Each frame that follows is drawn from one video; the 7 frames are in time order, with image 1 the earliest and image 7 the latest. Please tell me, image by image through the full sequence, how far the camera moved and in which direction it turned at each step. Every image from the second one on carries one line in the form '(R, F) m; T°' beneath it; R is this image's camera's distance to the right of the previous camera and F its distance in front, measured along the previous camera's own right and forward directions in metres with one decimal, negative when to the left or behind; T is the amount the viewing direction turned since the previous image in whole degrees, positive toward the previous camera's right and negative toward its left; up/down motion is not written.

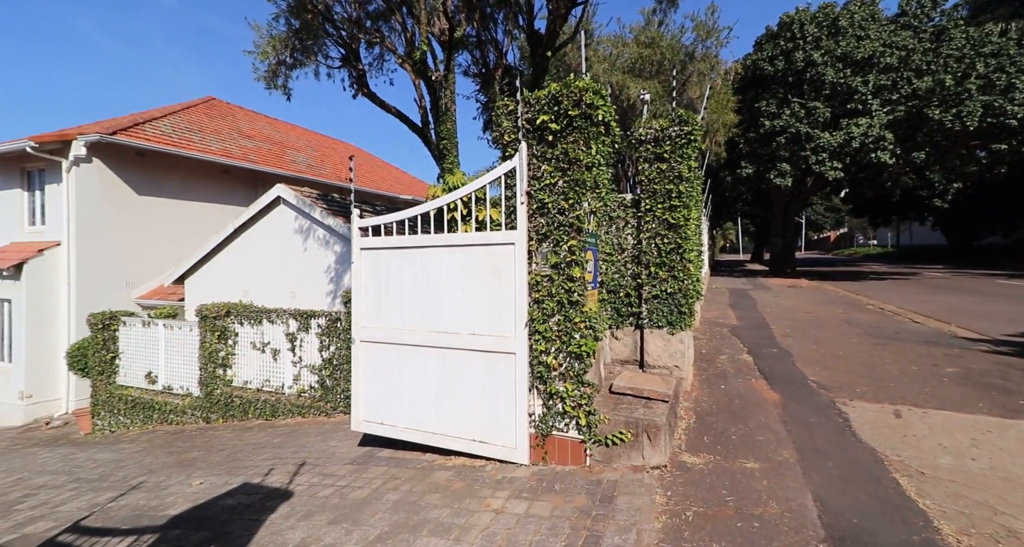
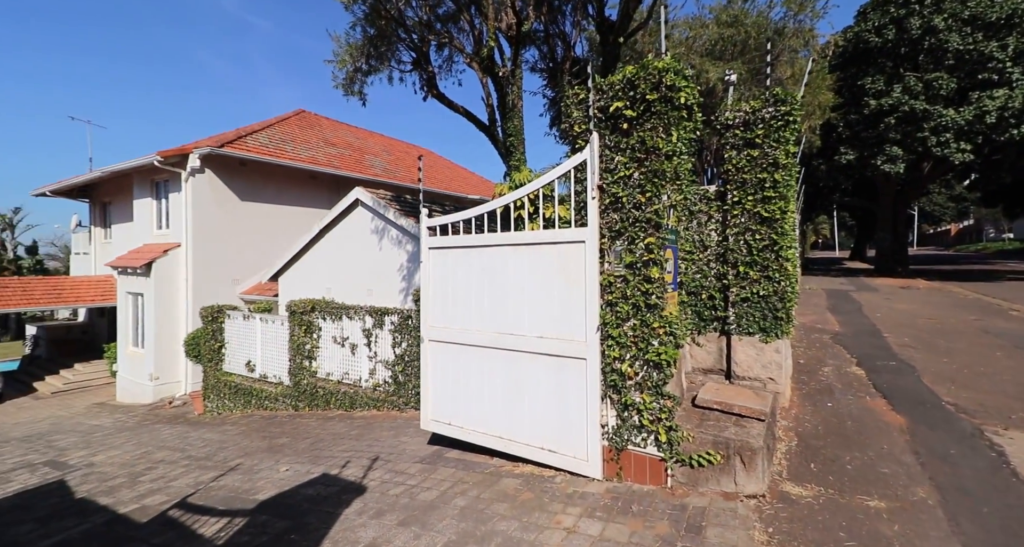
(0.0, +0.2) m; -8°
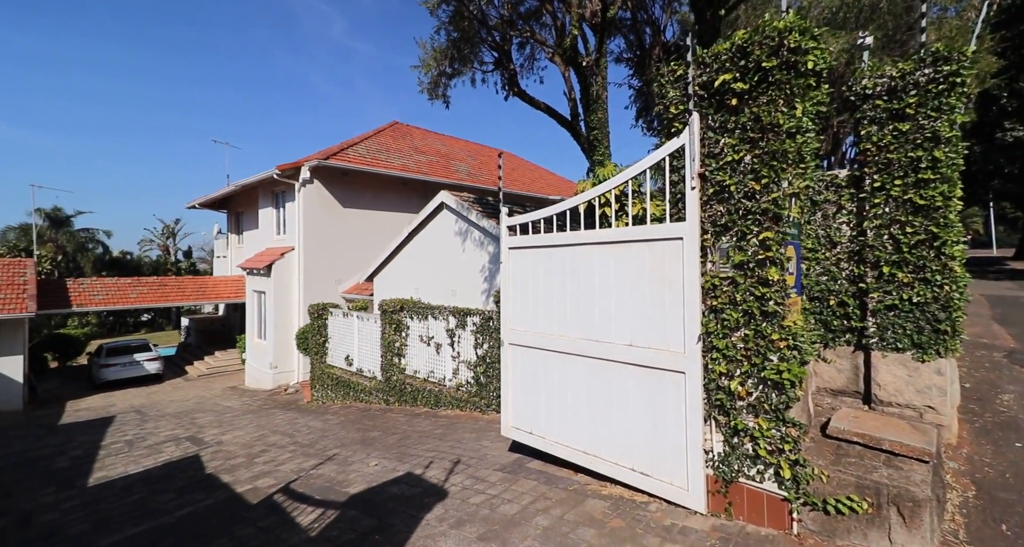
(0.0, +0.2) m; -9°
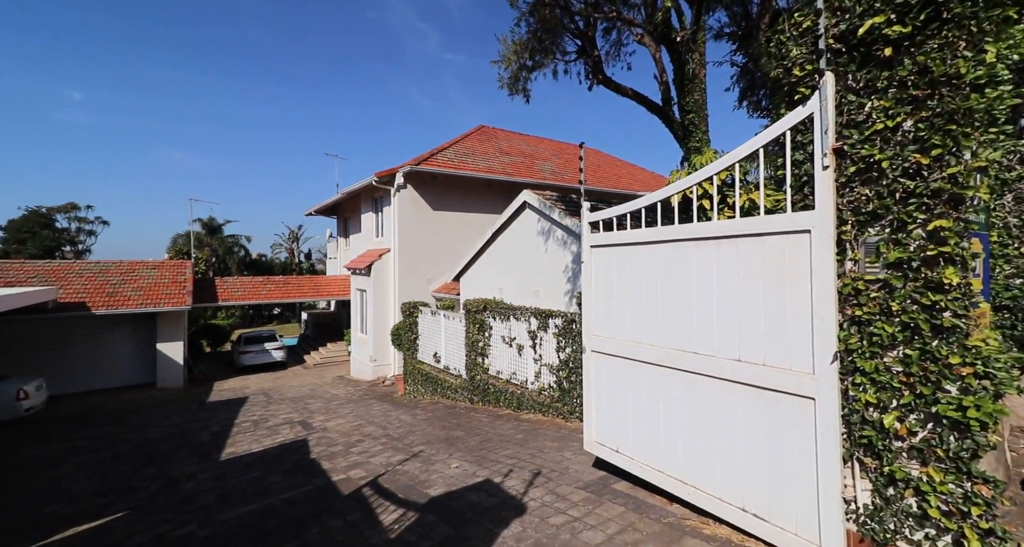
(0.0, +0.3) m; -9°
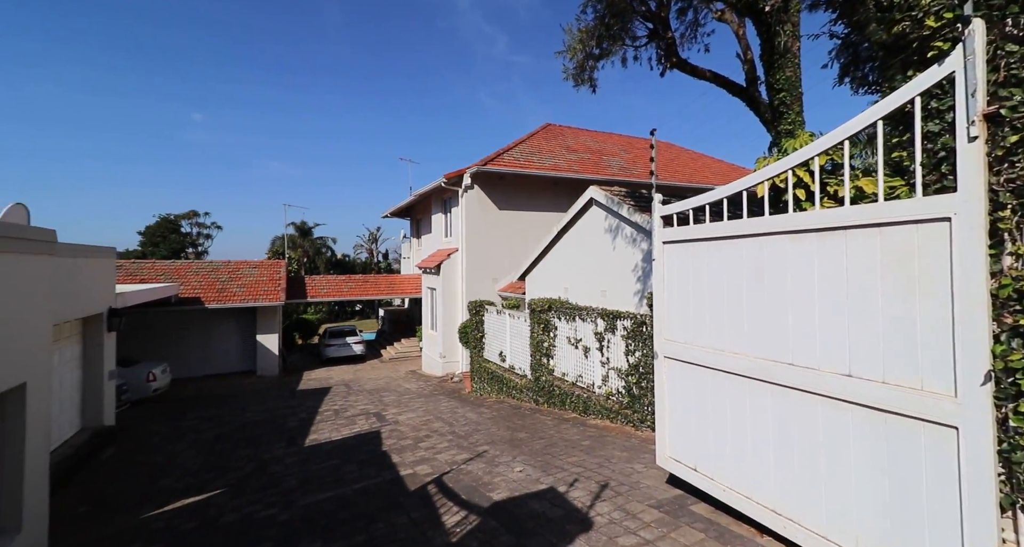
(0.0, +0.2) m; -7°
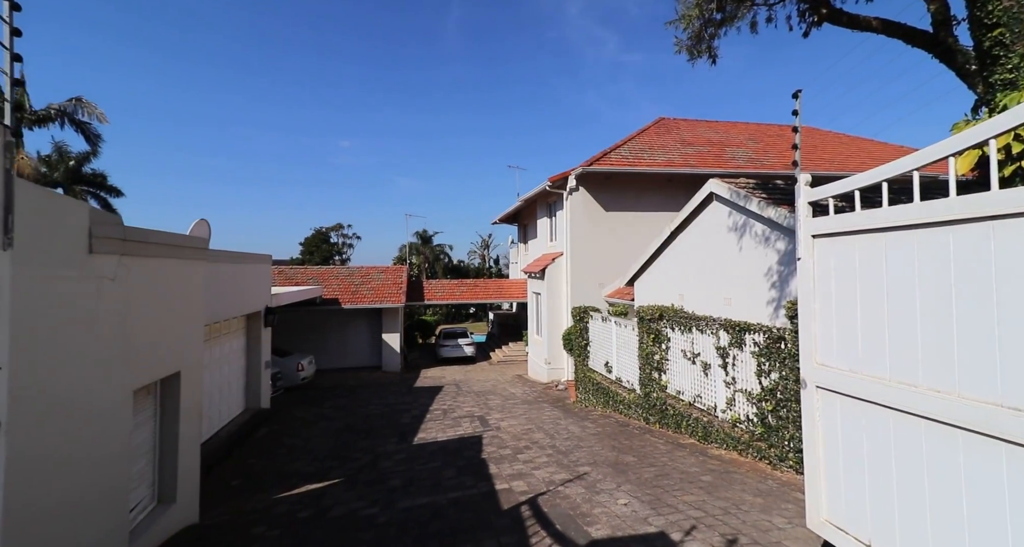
(0.0, +0.7) m; -12°
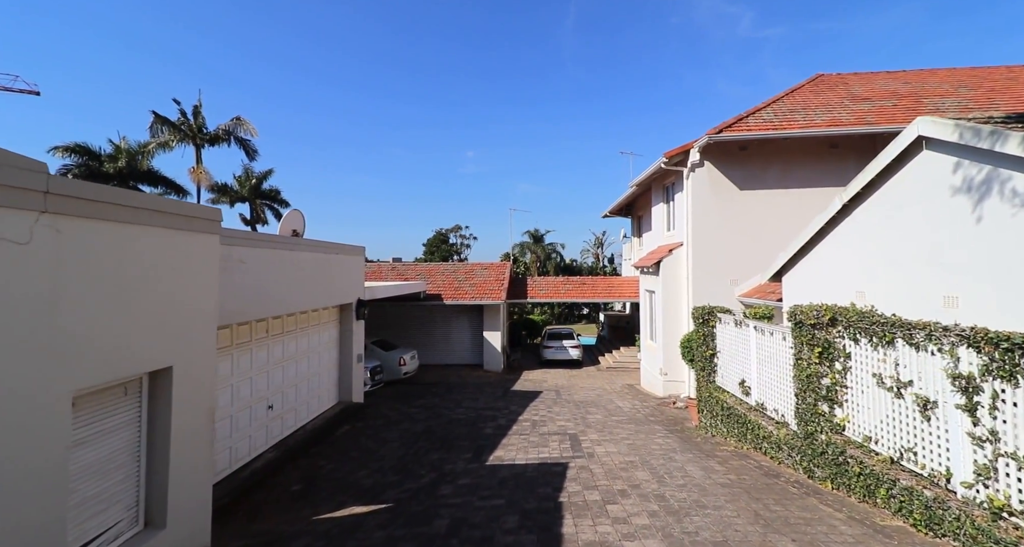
(+0.3, +2.1) m; -13°
